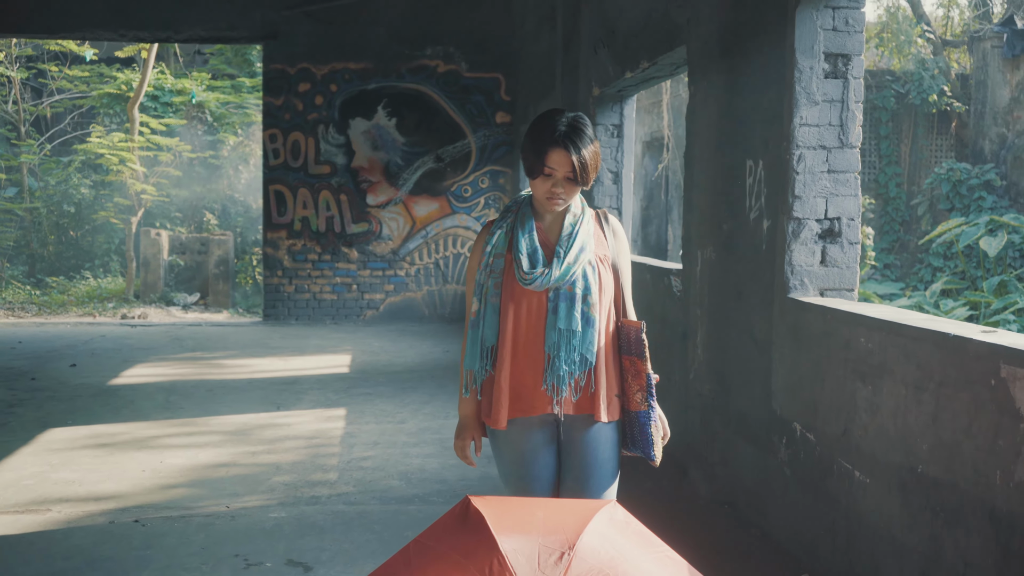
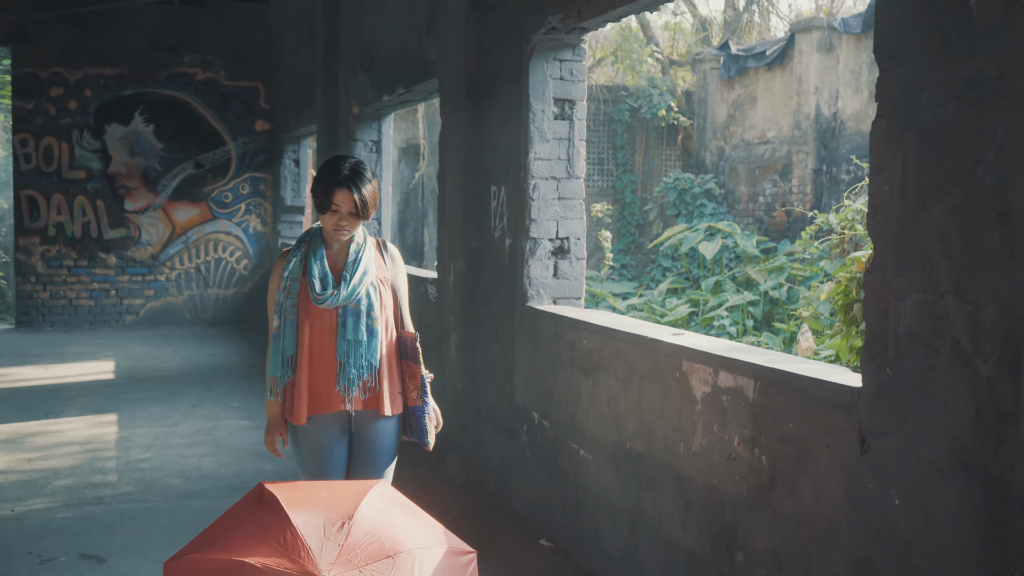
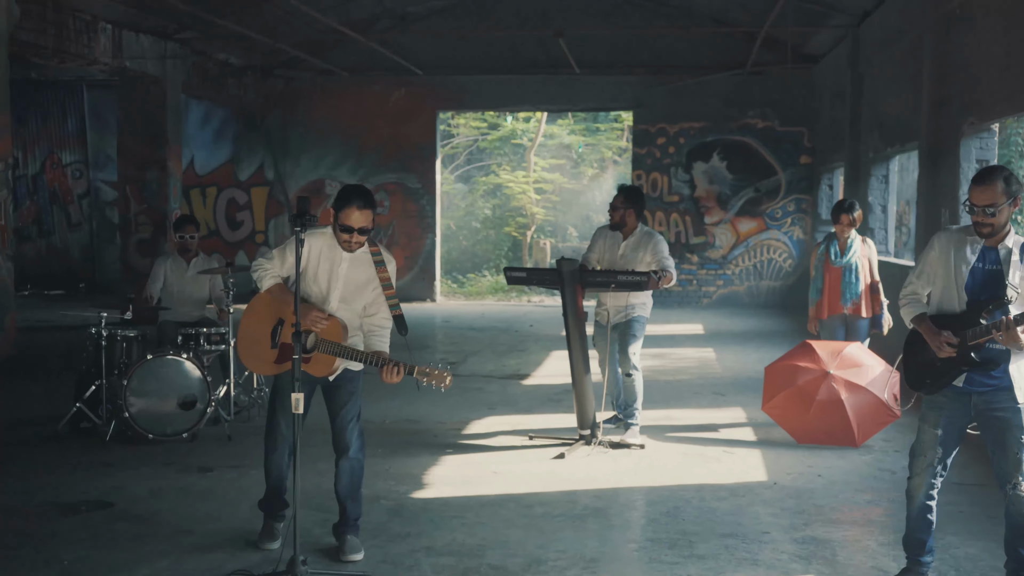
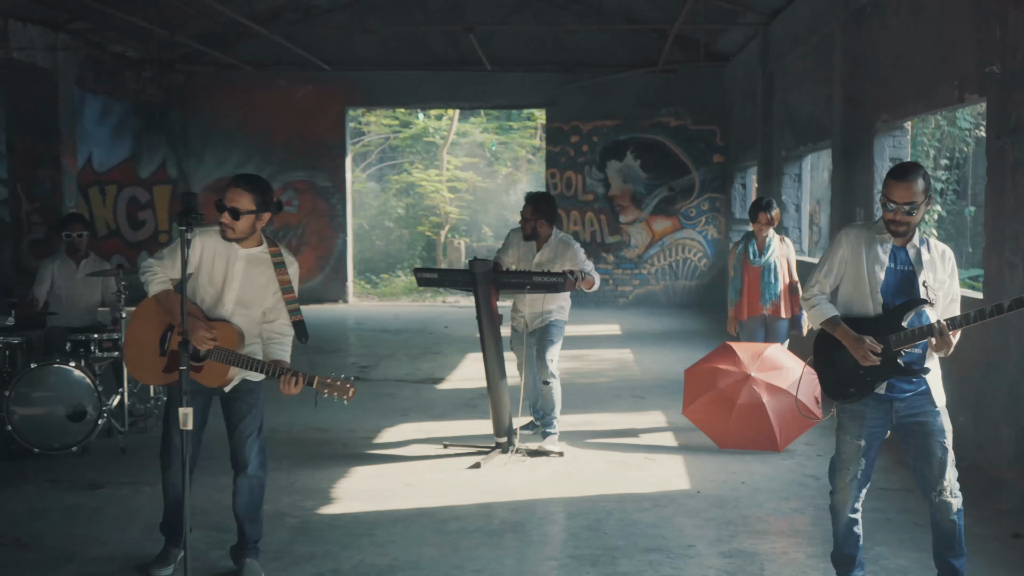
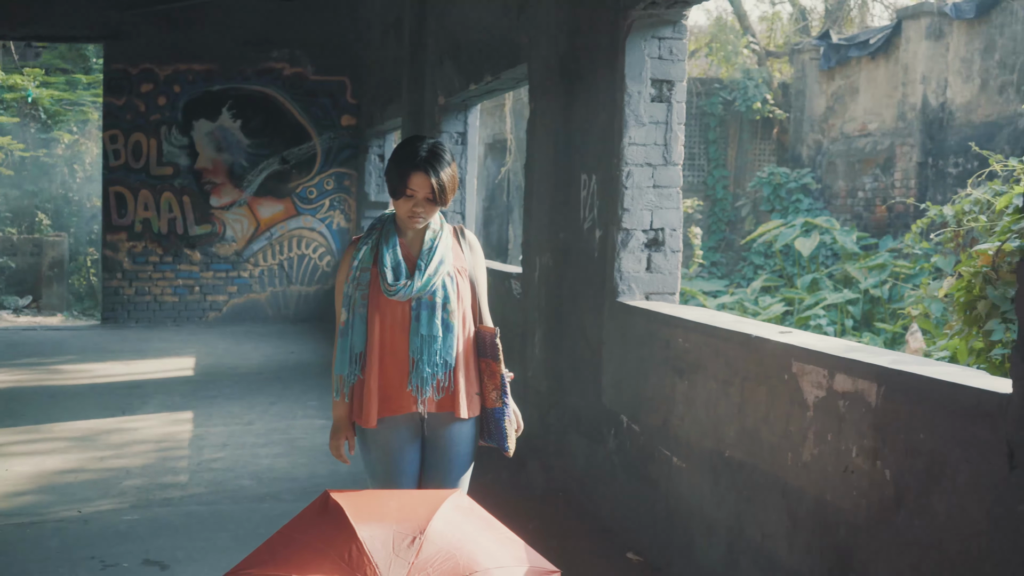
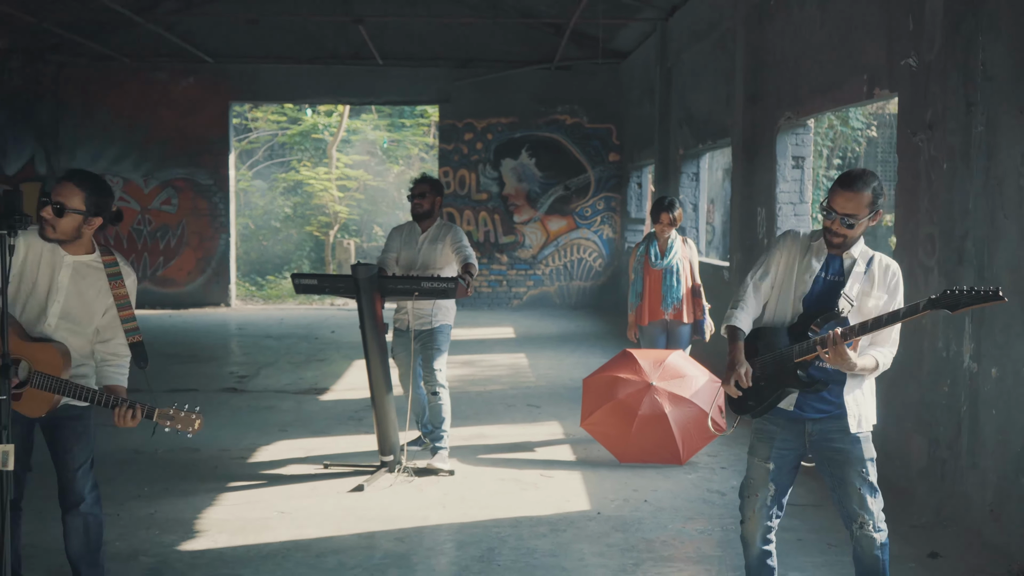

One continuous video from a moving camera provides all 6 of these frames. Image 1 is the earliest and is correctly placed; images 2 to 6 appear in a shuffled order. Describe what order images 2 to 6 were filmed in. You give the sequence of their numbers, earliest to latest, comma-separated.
5, 2, 6, 4, 3
